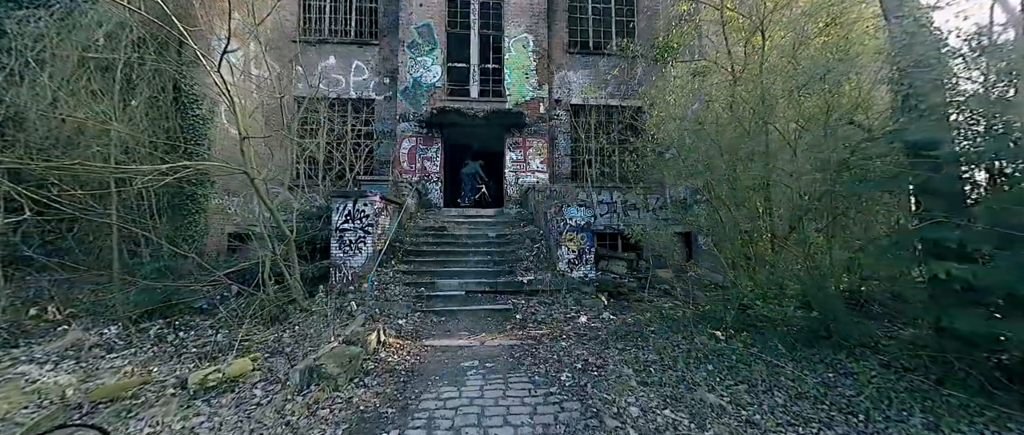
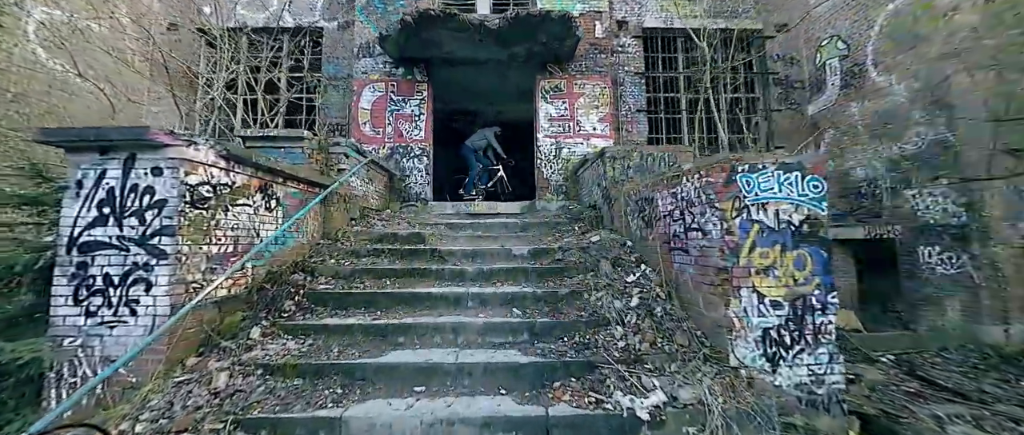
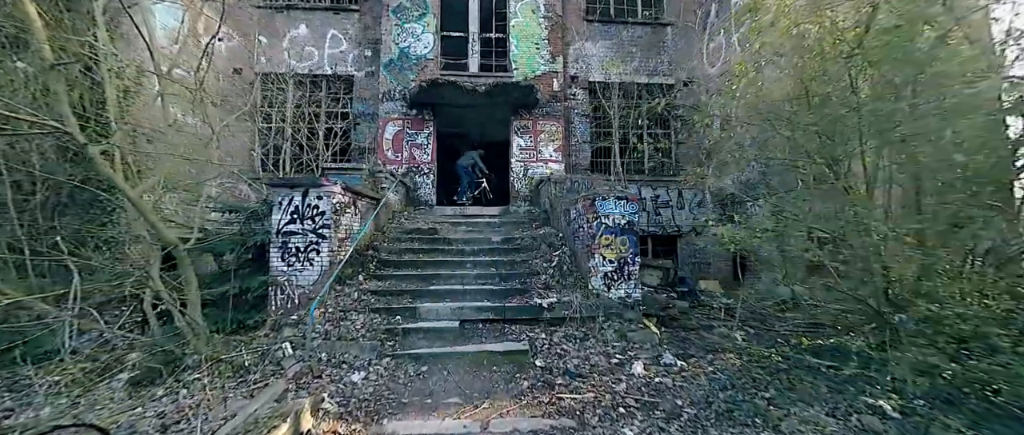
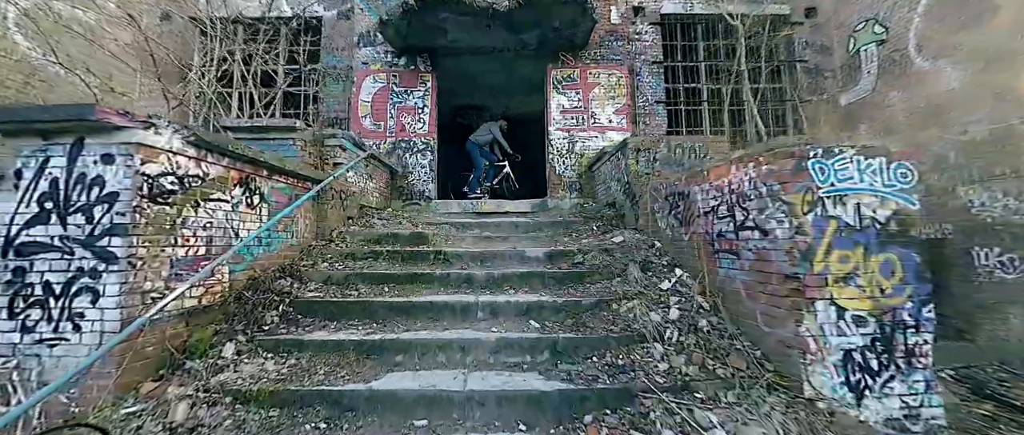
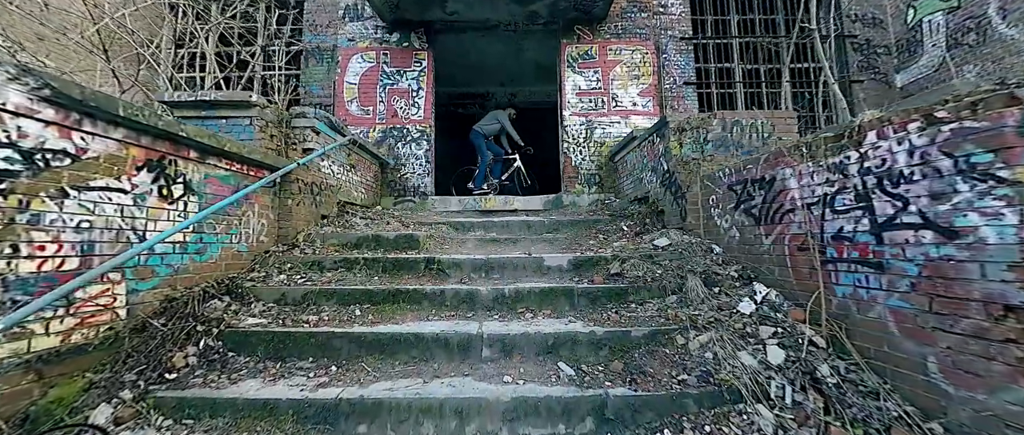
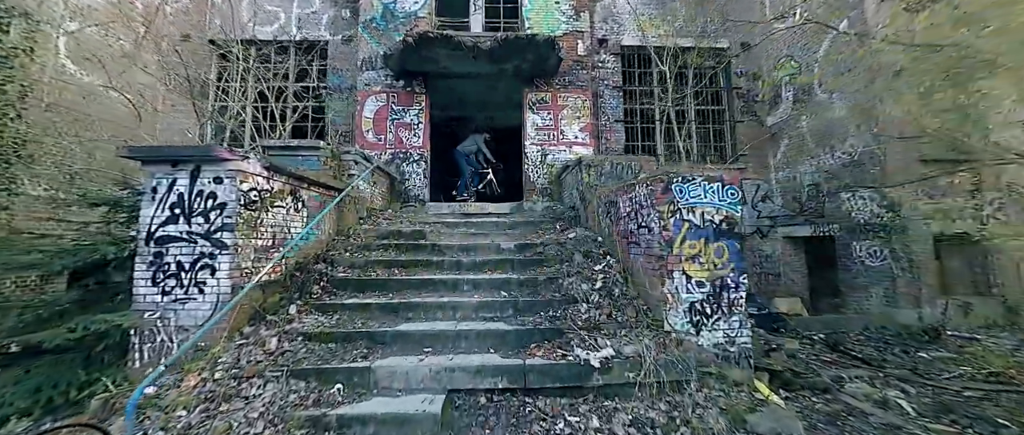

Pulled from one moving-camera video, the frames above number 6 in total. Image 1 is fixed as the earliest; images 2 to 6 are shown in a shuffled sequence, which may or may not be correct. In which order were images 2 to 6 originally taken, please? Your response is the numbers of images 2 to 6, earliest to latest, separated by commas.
3, 6, 2, 4, 5
